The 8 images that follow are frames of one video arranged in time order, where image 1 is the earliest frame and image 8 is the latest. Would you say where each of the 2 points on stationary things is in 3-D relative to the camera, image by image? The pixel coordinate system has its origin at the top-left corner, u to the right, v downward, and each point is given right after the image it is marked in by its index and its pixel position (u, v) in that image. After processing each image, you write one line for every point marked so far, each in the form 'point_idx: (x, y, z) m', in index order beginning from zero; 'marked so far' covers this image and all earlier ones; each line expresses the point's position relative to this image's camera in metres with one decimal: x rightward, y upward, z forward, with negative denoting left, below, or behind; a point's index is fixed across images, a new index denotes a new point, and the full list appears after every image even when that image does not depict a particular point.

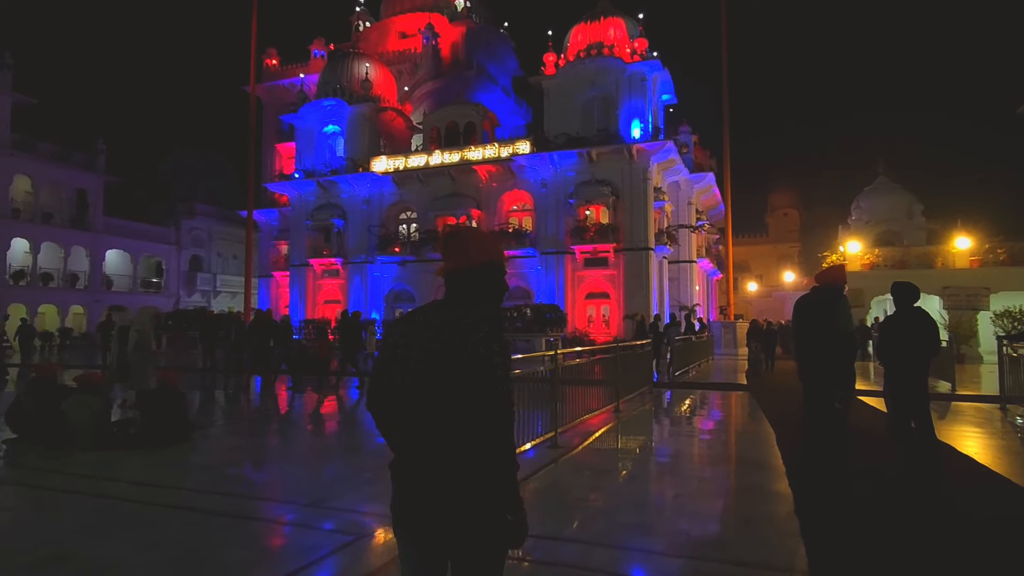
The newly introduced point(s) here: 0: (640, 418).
0: (+2.5, -2.2, +11.6) m
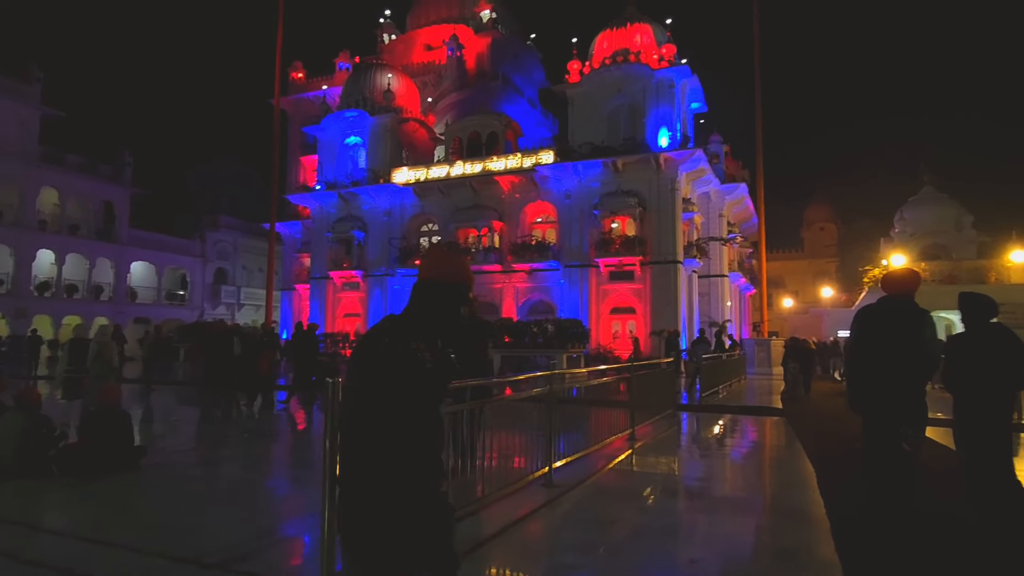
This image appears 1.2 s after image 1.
0: (+2.7, -2.4, +10.6) m
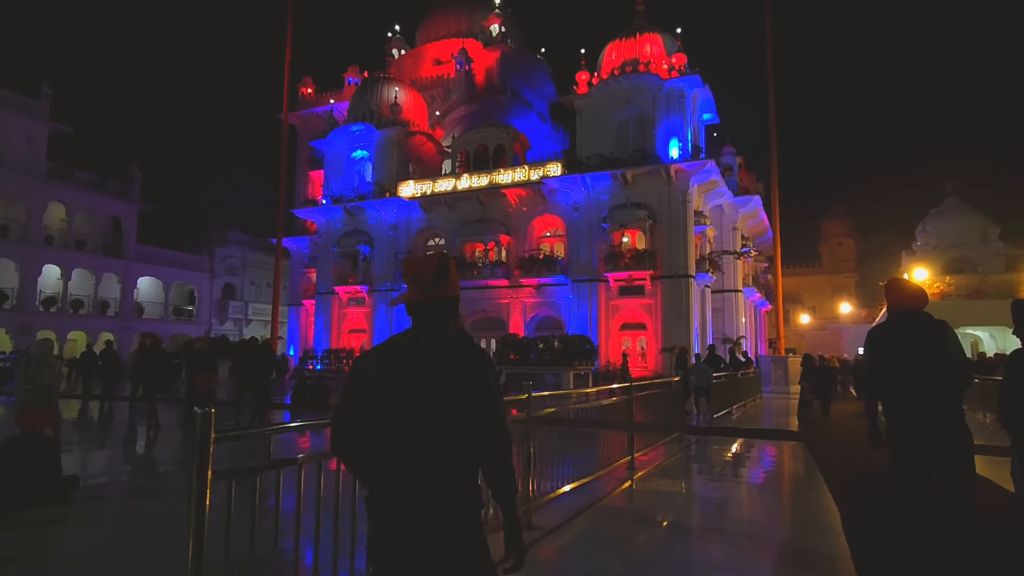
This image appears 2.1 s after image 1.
0: (+2.6, -2.7, +9.8) m
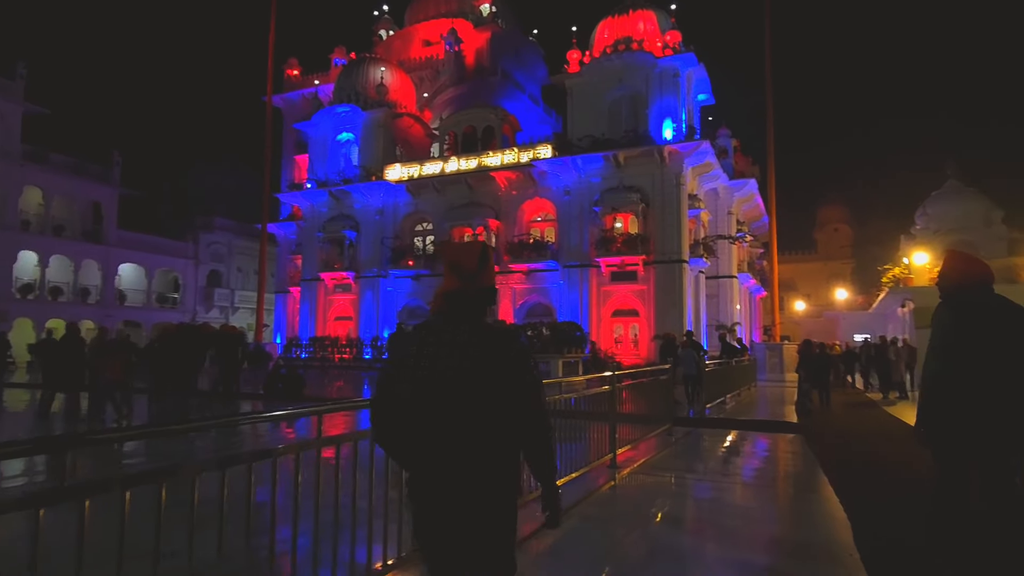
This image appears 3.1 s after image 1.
0: (+2.3, -2.4, +9.2) m
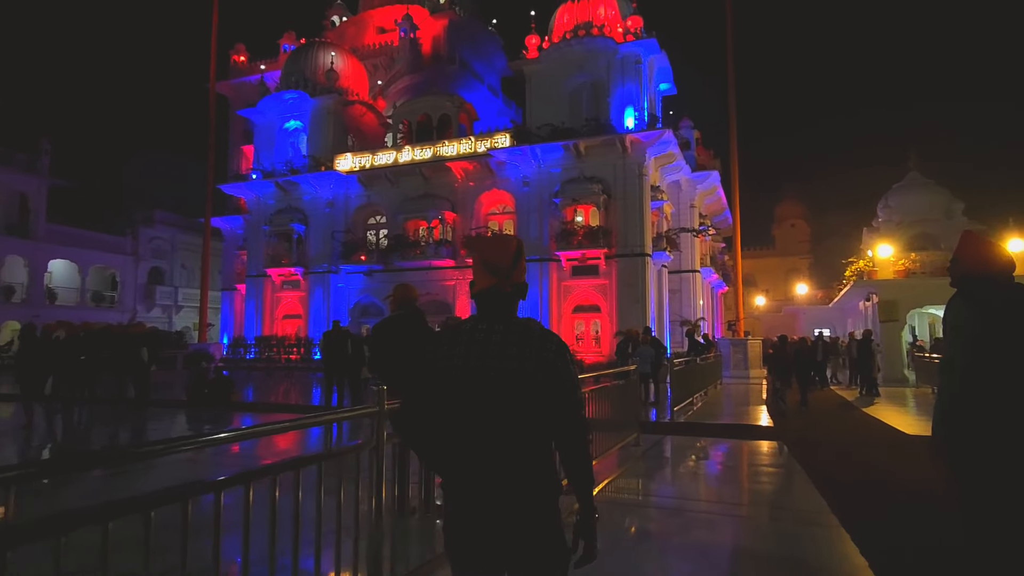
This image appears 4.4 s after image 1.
0: (+1.7, -2.3, +8.3) m
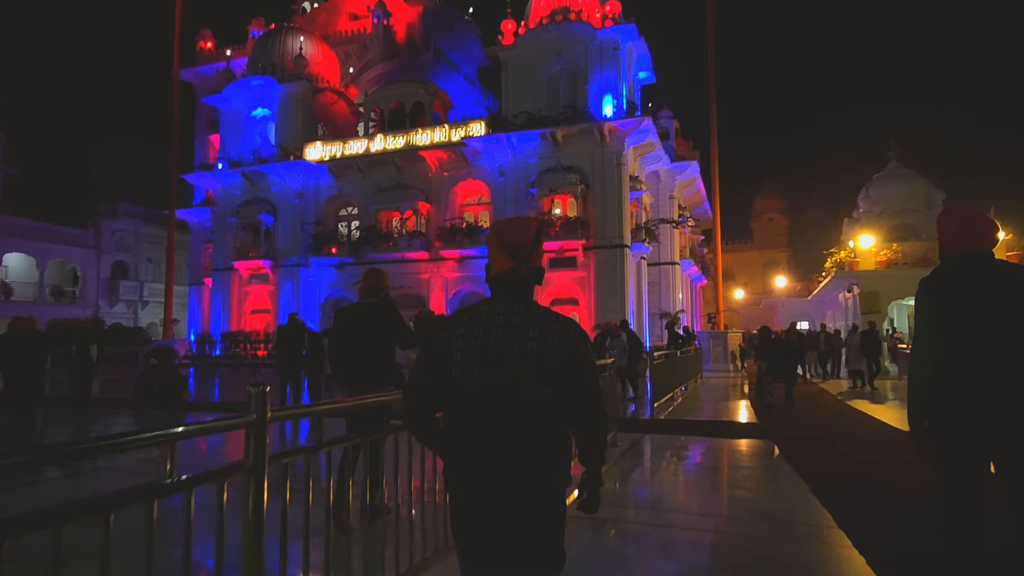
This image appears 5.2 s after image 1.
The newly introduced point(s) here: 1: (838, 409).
0: (+1.3, -2.1, +7.7) m
1: (+5.7, -2.1, +11.4) m
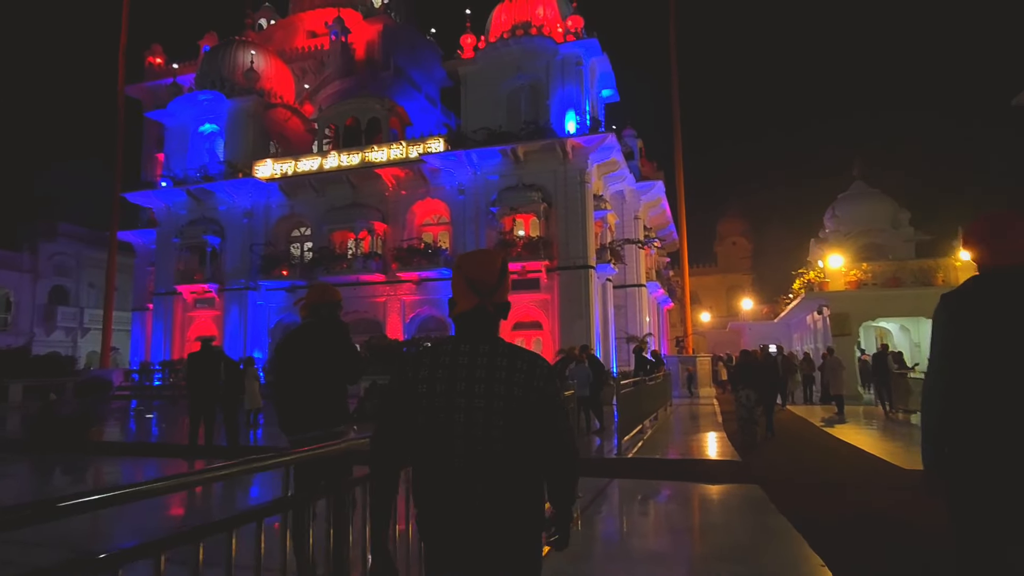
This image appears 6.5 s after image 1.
0: (+0.7, -2.3, +6.6) m
1: (+5.0, -2.5, +10.6) m
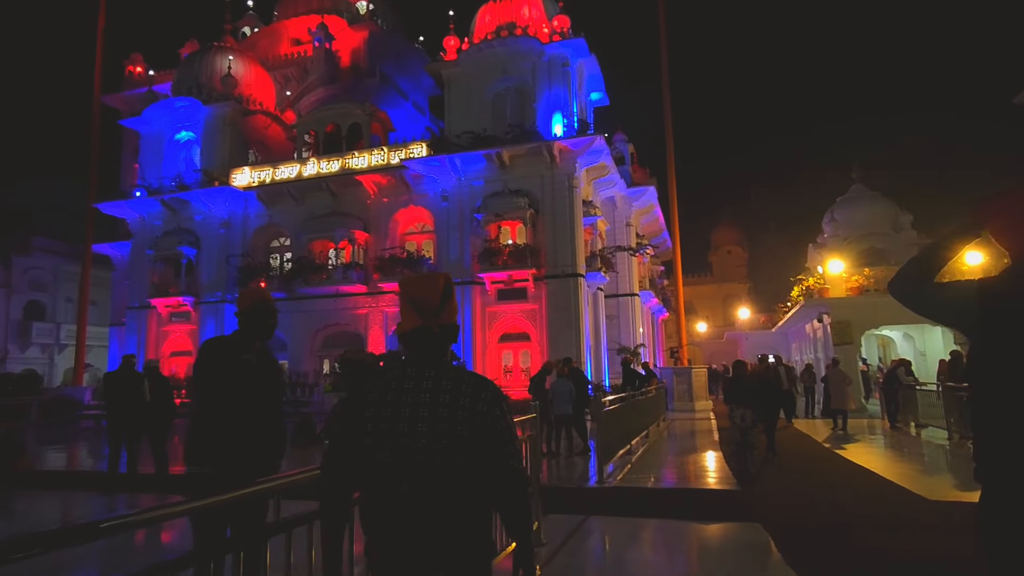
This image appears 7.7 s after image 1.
0: (+0.4, -2.4, +5.7) m
1: (+4.6, -2.5, +9.6) m
